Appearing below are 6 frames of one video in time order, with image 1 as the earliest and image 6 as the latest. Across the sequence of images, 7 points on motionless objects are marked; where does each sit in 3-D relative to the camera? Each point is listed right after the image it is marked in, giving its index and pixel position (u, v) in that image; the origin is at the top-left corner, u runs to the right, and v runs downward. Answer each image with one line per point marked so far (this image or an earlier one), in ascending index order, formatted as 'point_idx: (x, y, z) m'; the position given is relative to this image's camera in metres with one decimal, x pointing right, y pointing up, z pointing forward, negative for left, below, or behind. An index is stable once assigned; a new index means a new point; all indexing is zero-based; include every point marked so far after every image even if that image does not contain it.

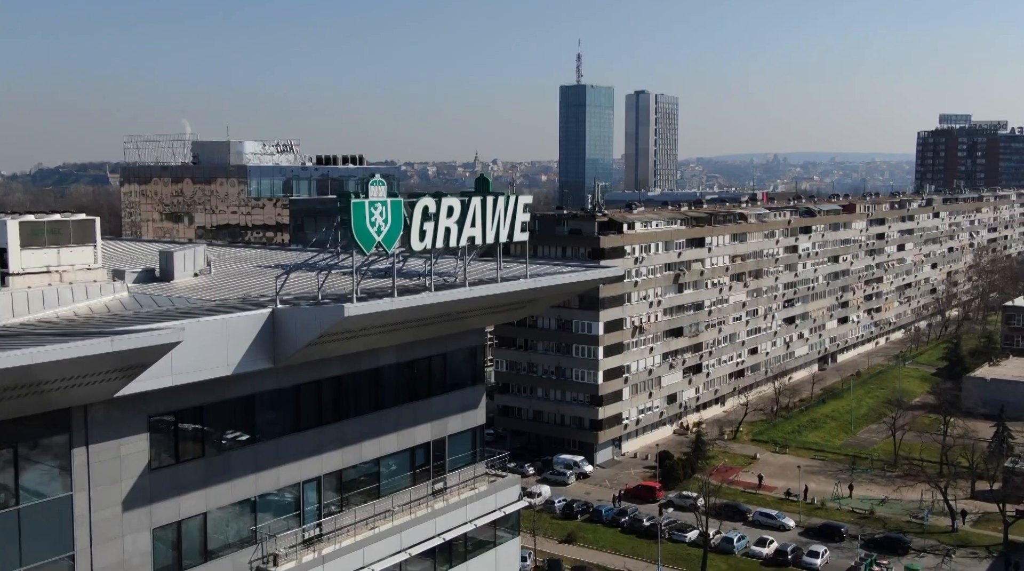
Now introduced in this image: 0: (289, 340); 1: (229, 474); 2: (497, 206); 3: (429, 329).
0: (-3.0, -0.7, +14.2) m
1: (-3.9, -2.5, +14.2) m
2: (-0.2, +1.4, +18.1) m
3: (-1.3, -0.6, +16.4) m
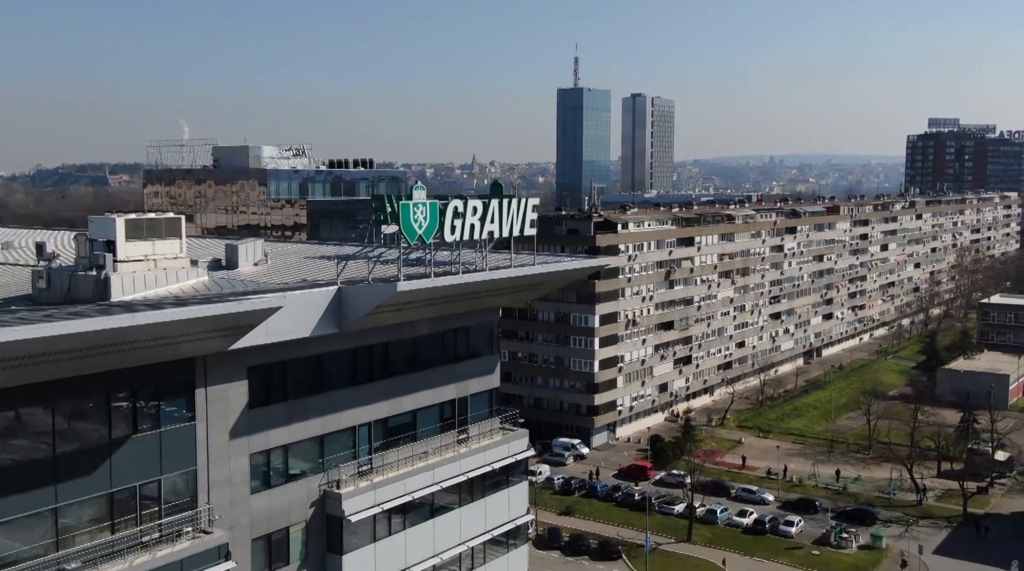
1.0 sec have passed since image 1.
0: (-2.7, -0.4, +18.1) m
1: (-3.6, -2.2, +18.2) m
2: (0.0, +1.7, +22.1) m
3: (-1.1, -0.3, +20.4) m
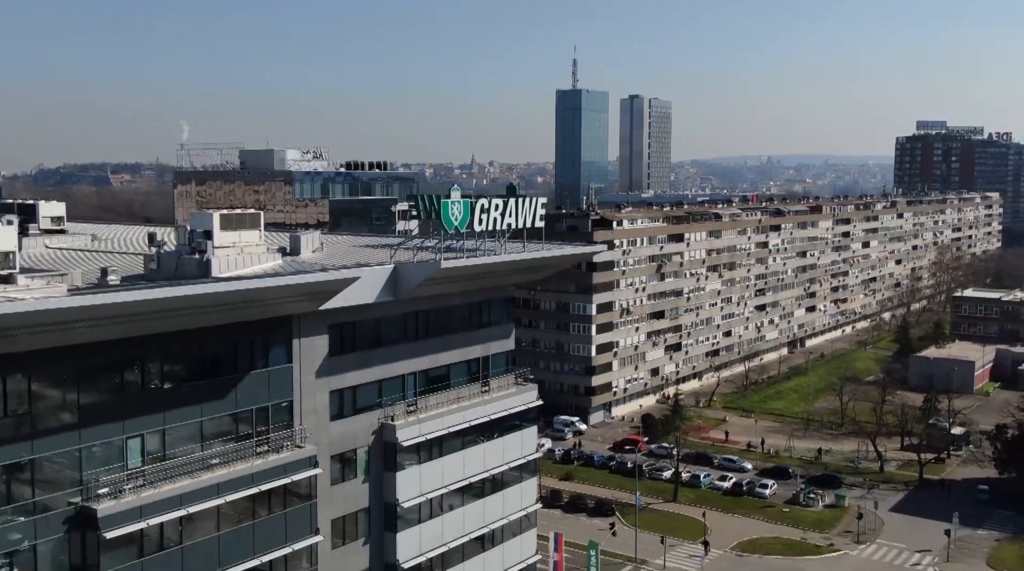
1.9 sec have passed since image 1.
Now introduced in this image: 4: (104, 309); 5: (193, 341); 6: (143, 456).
0: (-2.4, +0.1, +23.6) m
1: (-3.3, -1.8, +23.6) m
2: (+0.4, +2.2, +27.5) m
3: (-0.8, +0.2, +25.9) m
4: (-6.6, -0.3, +17.3) m
5: (-6.1, -1.0, +20.0) m
6: (-6.7, -3.1, +19.2) m
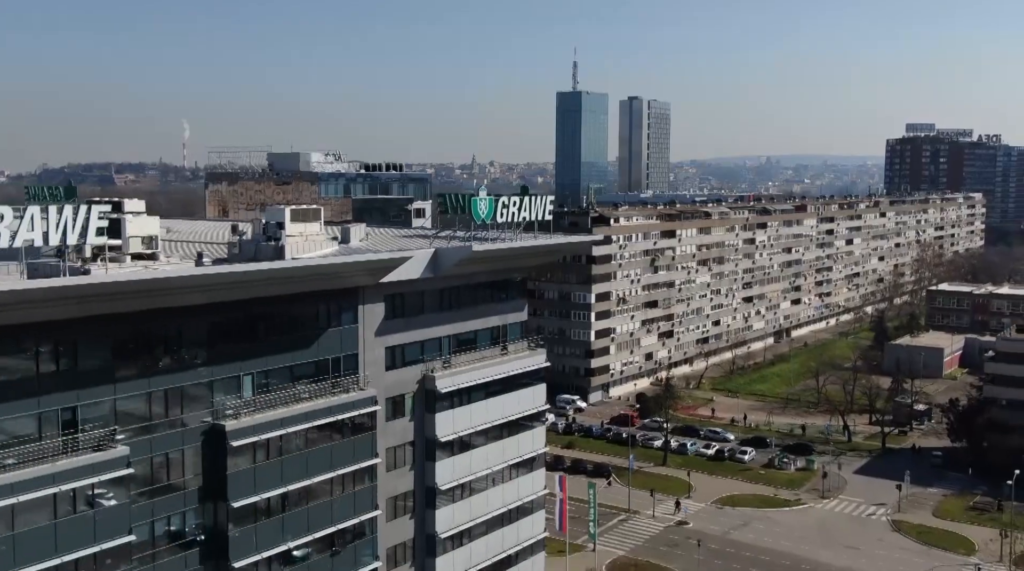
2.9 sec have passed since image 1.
0: (-2.0, +0.6, +29.8) m
1: (-2.9, -1.2, +29.8) m
2: (+0.8, +2.8, +33.7) m
3: (-0.3, +0.7, +32.1) m
4: (-6.2, +0.3, +23.5) m
5: (-5.6, -0.4, +26.2) m
6: (-6.3, -2.5, +25.4) m
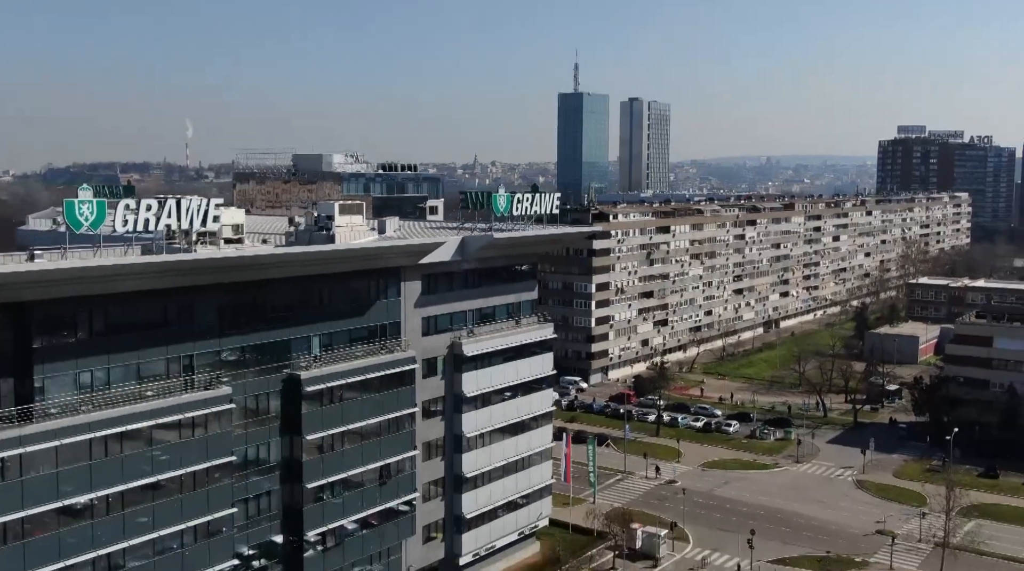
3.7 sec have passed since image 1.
0: (-1.5, +1.3, +35.9) m
1: (-2.4, -0.6, +35.9) m
2: (+1.3, +3.4, +39.8) m
3: (+0.1, +1.4, +38.2) m
4: (-5.7, +0.9, +29.6) m
5: (-5.1, +0.2, +32.3) m
6: (-5.8, -1.9, +31.5) m
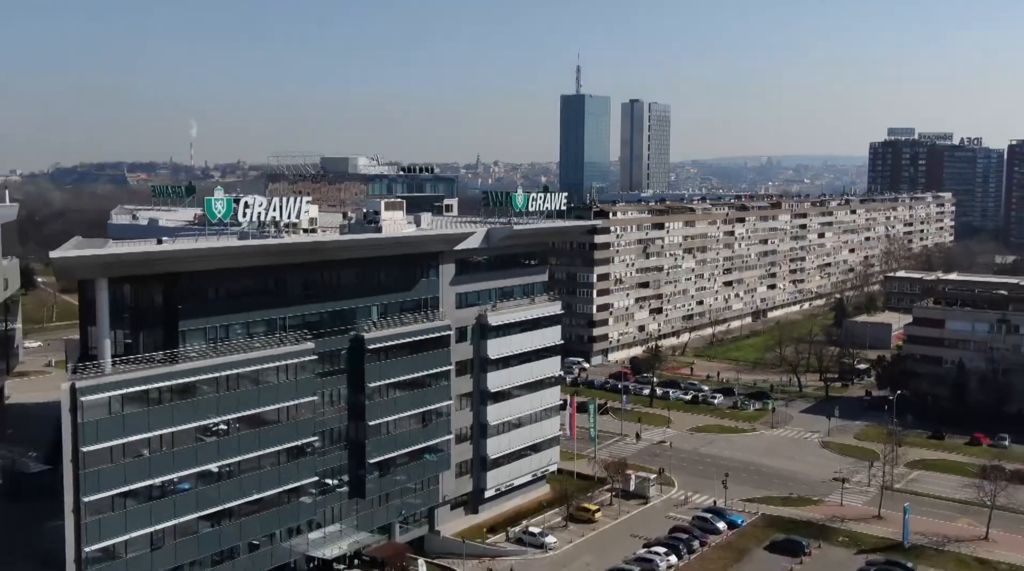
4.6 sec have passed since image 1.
0: (-0.8, +2.0, +44.0) m
1: (-1.7, +0.2, +44.0) m
2: (+2.0, +4.1, +47.9) m
3: (+0.8, +2.1, +46.3) m
4: (-5.0, +1.6, +37.7) m
5: (-4.5, +0.9, +40.4) m
6: (-5.1, -1.1, +39.6) m
